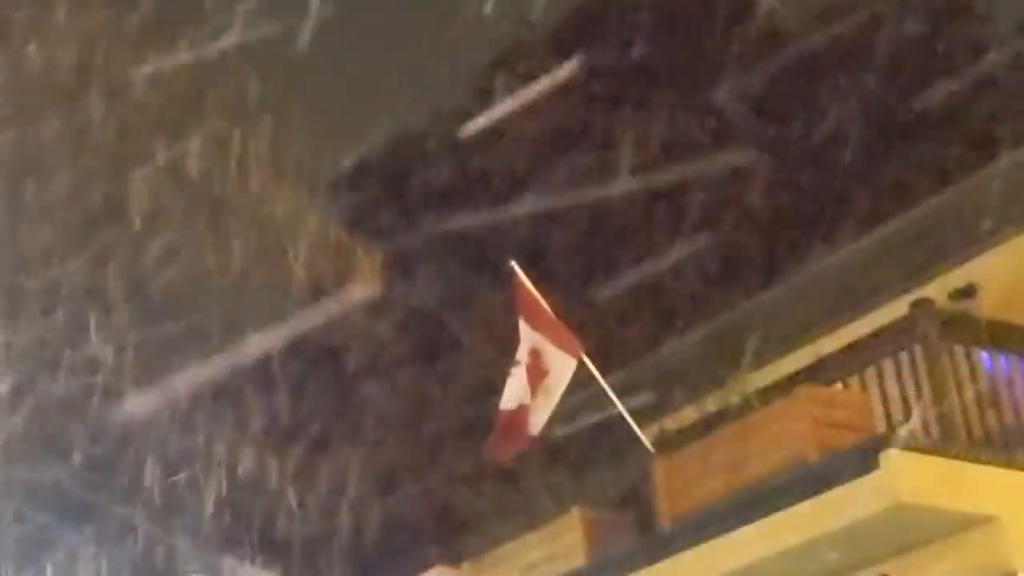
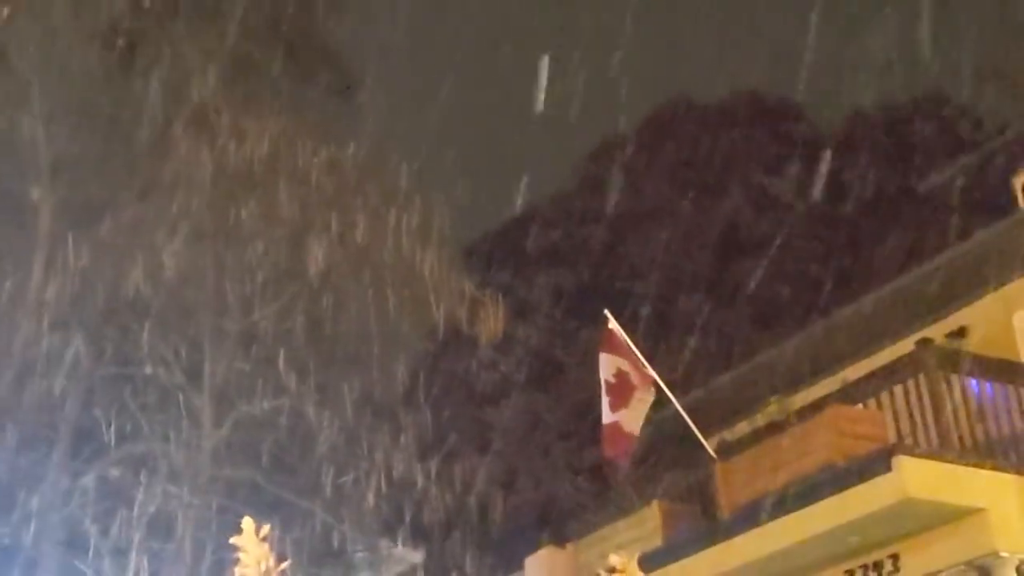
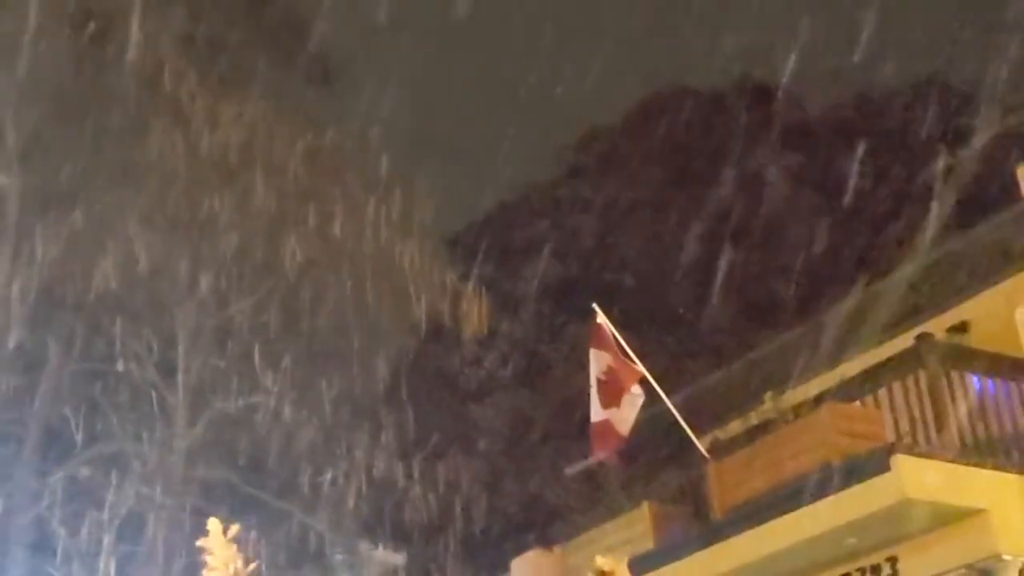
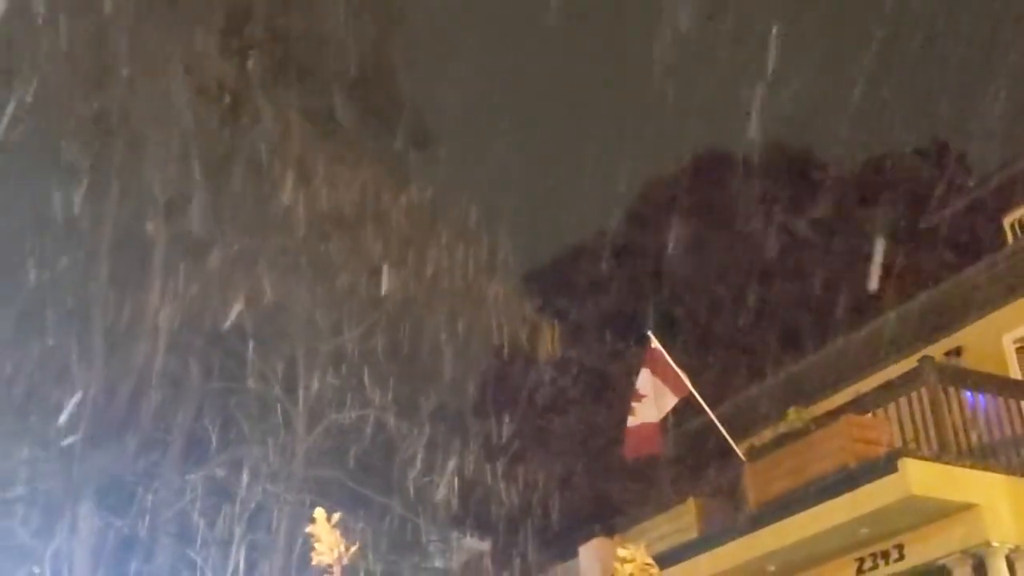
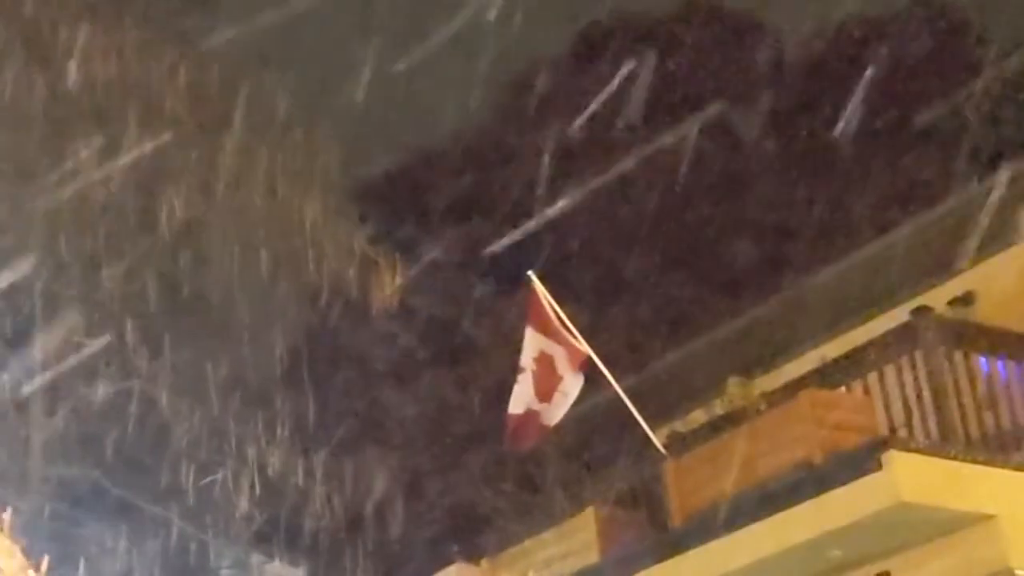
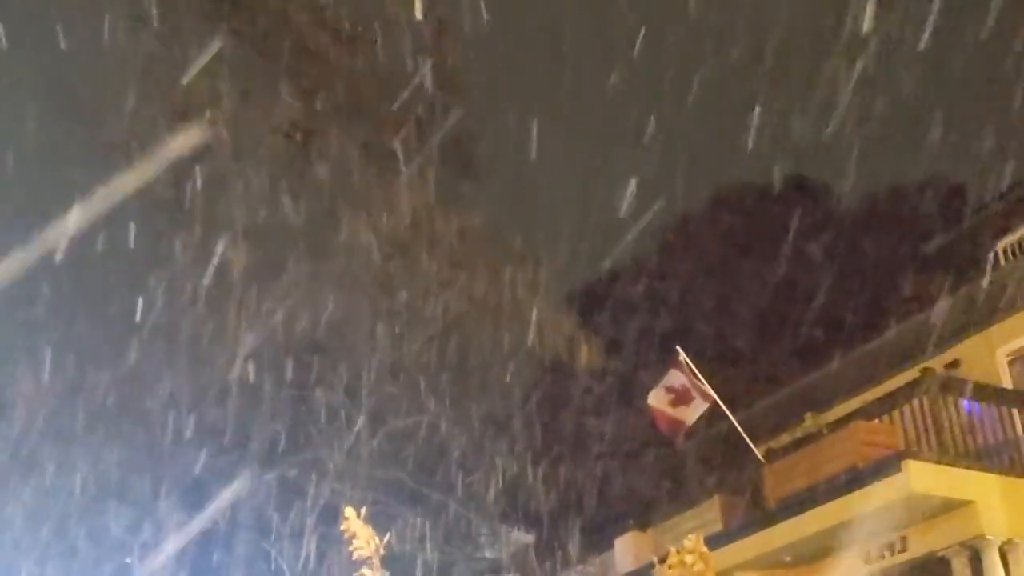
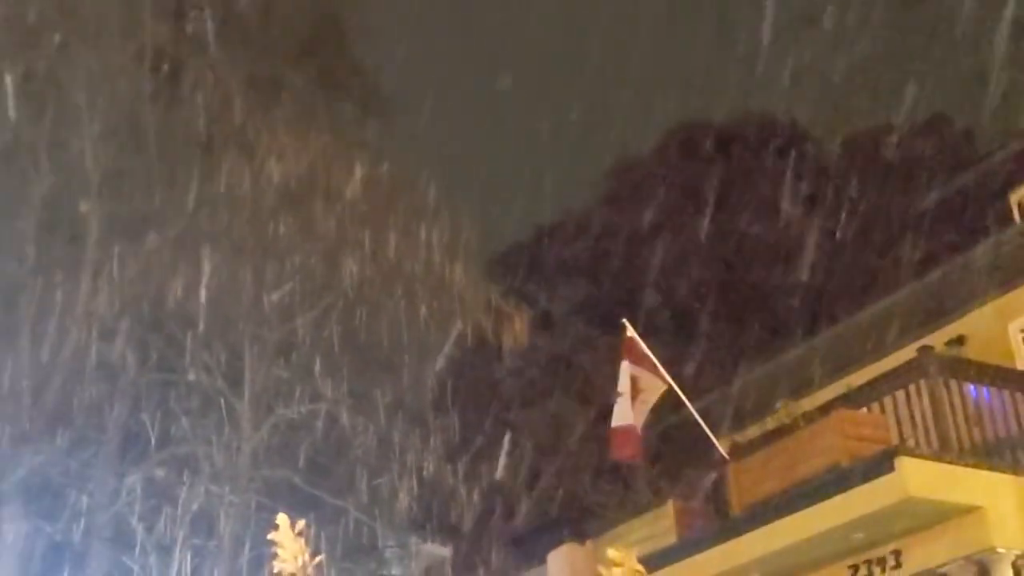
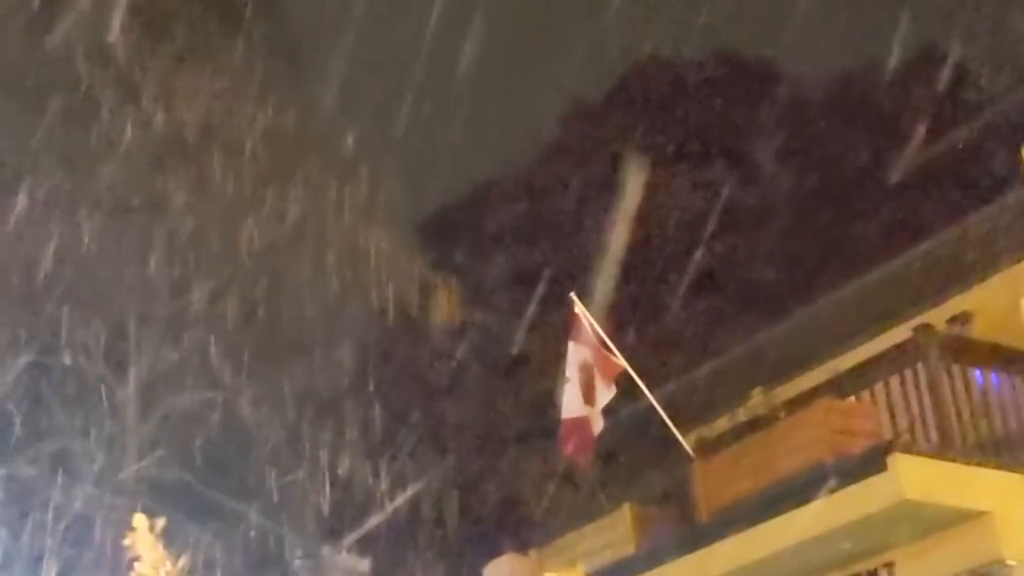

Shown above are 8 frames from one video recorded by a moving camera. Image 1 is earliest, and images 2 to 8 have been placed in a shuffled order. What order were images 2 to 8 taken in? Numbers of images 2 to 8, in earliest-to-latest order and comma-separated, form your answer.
5, 8, 3, 2, 7, 4, 6
